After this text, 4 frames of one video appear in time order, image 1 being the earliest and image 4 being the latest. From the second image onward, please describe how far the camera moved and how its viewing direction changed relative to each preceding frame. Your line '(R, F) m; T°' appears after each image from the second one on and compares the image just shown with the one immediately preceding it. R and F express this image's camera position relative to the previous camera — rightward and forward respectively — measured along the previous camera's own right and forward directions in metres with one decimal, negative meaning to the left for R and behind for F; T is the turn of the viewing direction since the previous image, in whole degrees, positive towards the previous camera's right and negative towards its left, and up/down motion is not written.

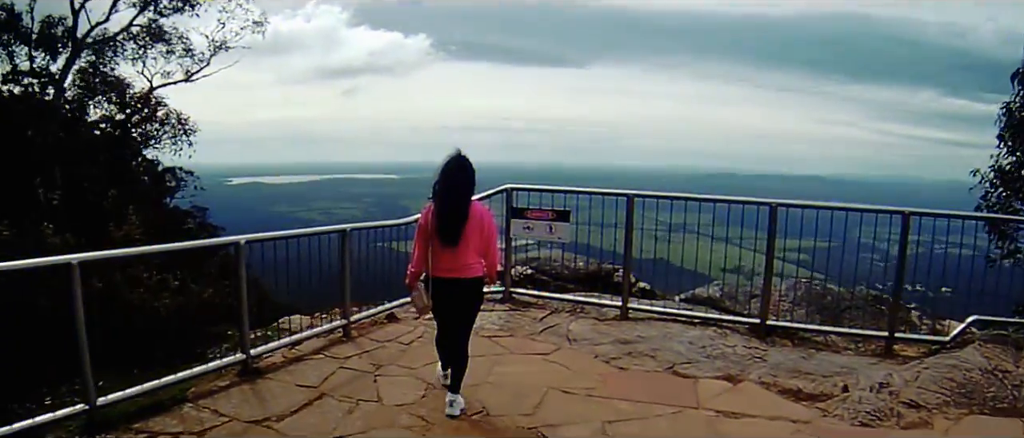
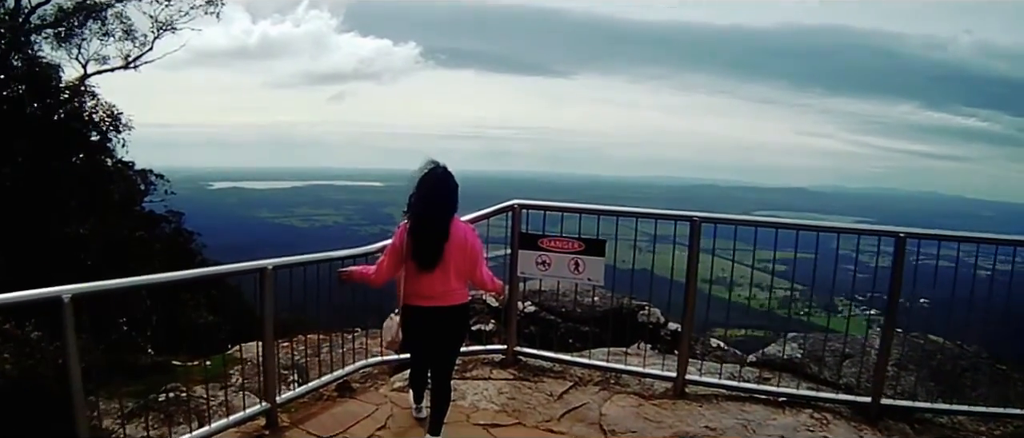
(-0.1, +1.6) m; +1°
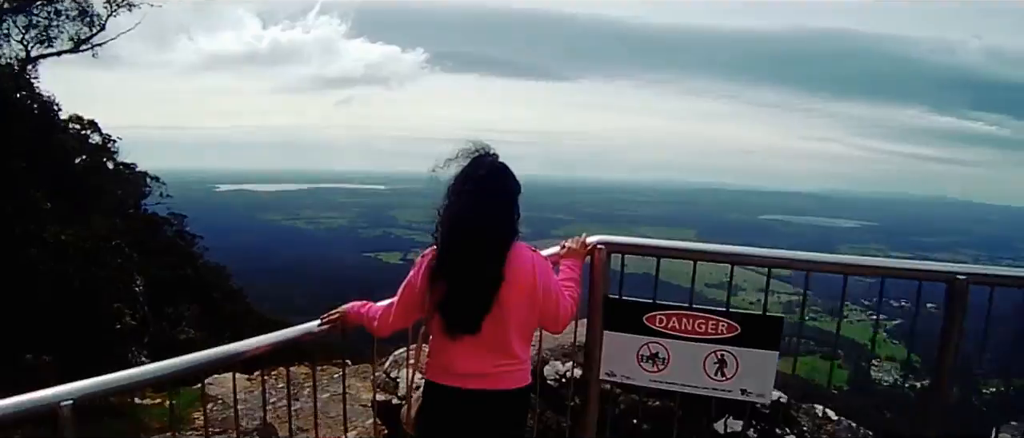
(-0.2, +1.7) m; 0°
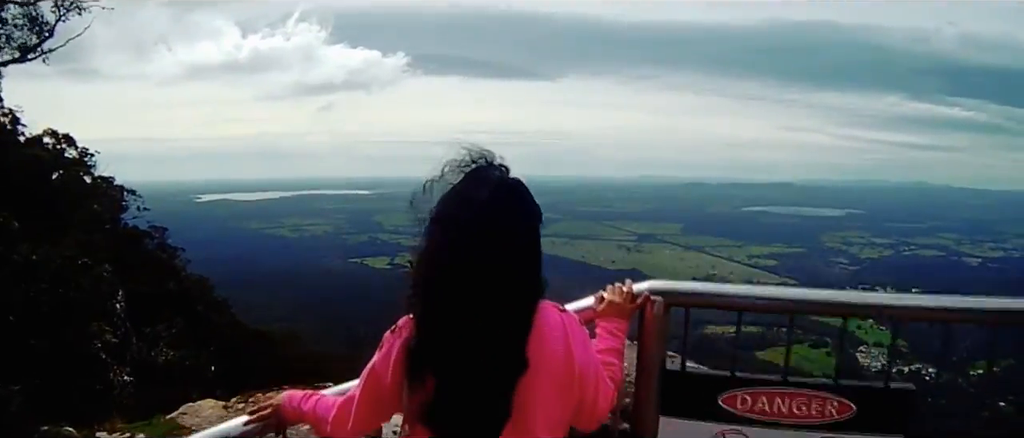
(0.0, +0.4) m; +1°
